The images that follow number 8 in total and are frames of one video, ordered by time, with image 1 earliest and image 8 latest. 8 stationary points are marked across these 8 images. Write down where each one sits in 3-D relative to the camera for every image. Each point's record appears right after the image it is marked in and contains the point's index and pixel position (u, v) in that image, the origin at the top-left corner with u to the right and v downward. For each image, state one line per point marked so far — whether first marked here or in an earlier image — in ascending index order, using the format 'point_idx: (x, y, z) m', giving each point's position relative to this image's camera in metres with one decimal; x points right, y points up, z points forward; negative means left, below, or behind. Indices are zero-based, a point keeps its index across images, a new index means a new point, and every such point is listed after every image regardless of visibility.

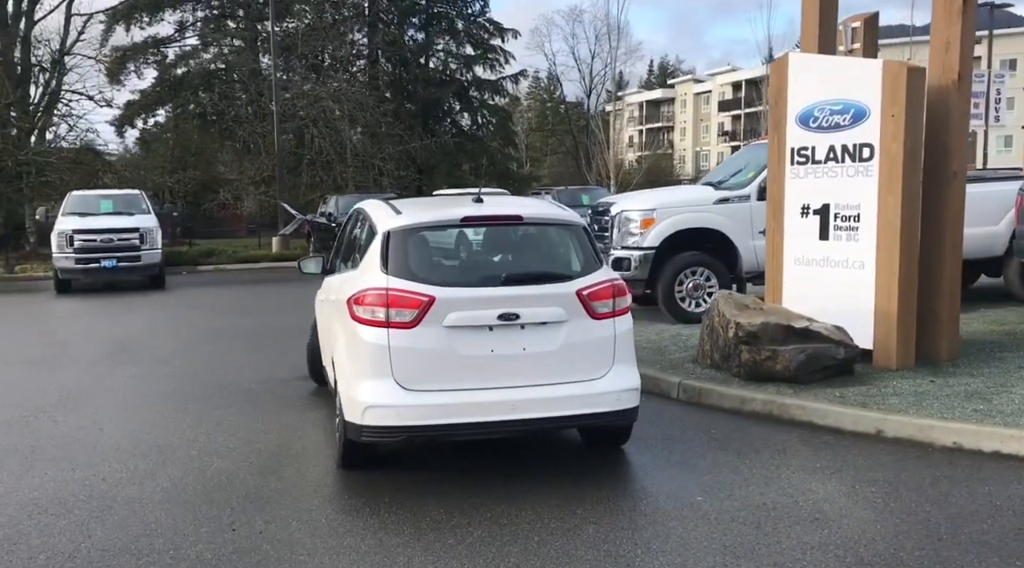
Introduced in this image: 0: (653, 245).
0: (+1.9, +0.5, +10.9) m
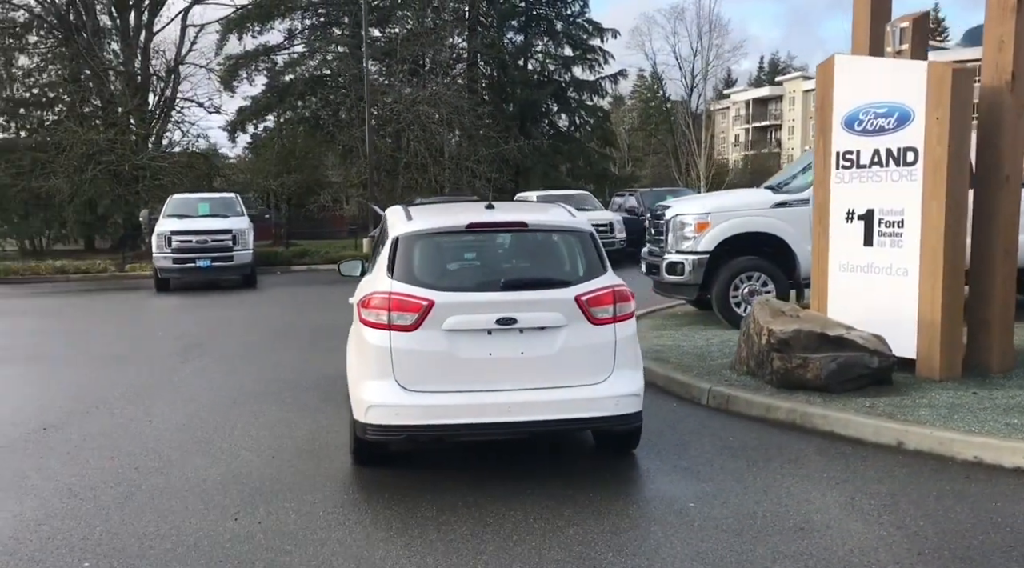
0: (+2.6, +0.5, +10.7) m
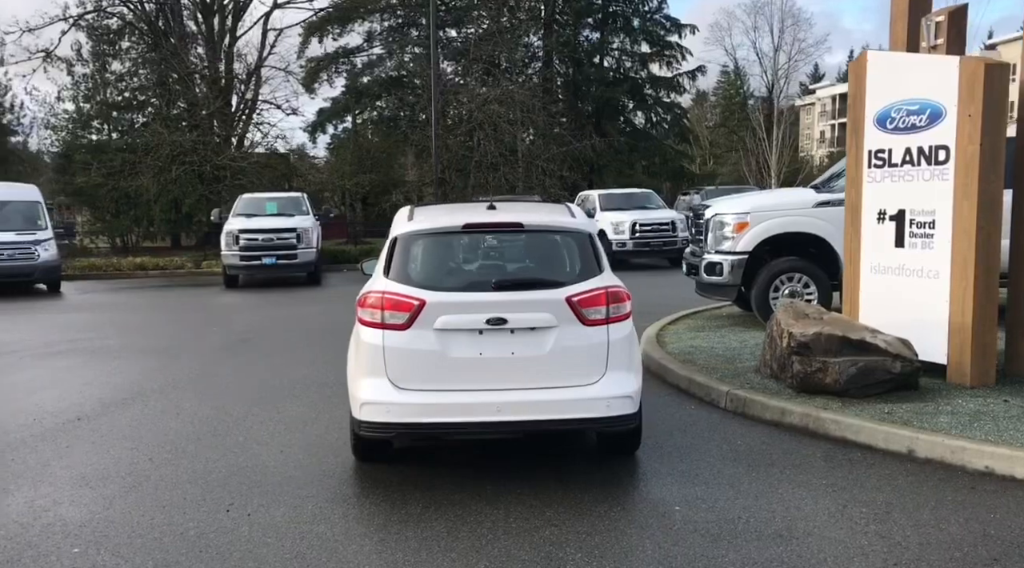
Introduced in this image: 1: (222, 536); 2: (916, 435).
0: (+3.1, +0.4, +10.6) m
1: (-1.2, -1.0, +3.3) m
2: (+2.2, -0.8, +4.5) m
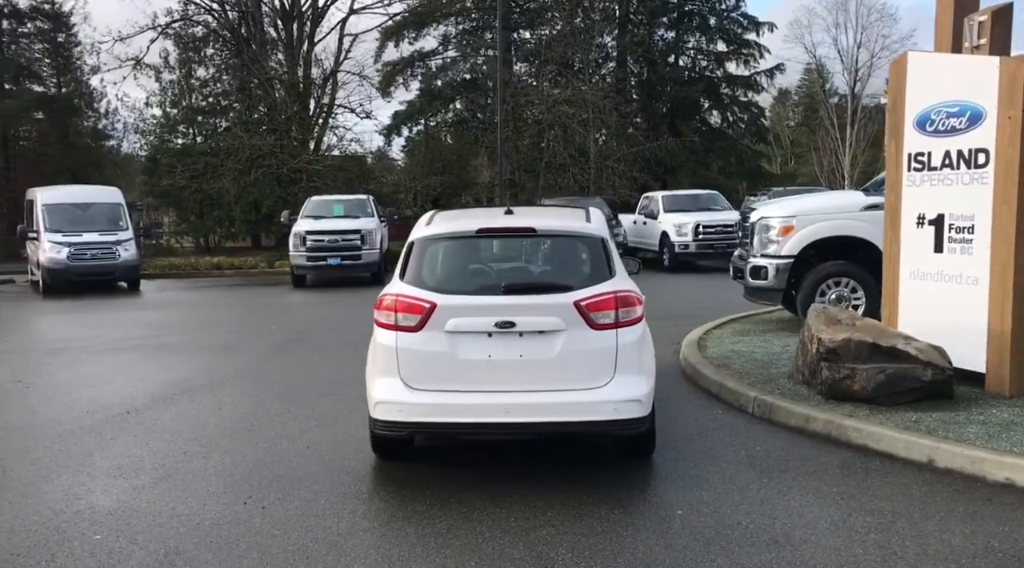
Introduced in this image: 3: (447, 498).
0: (+3.6, +0.4, +10.4) m
1: (-1.2, -1.1, +3.5) m
2: (+2.3, -0.9, +4.4) m
3: (-0.3, -1.0, +4.0) m
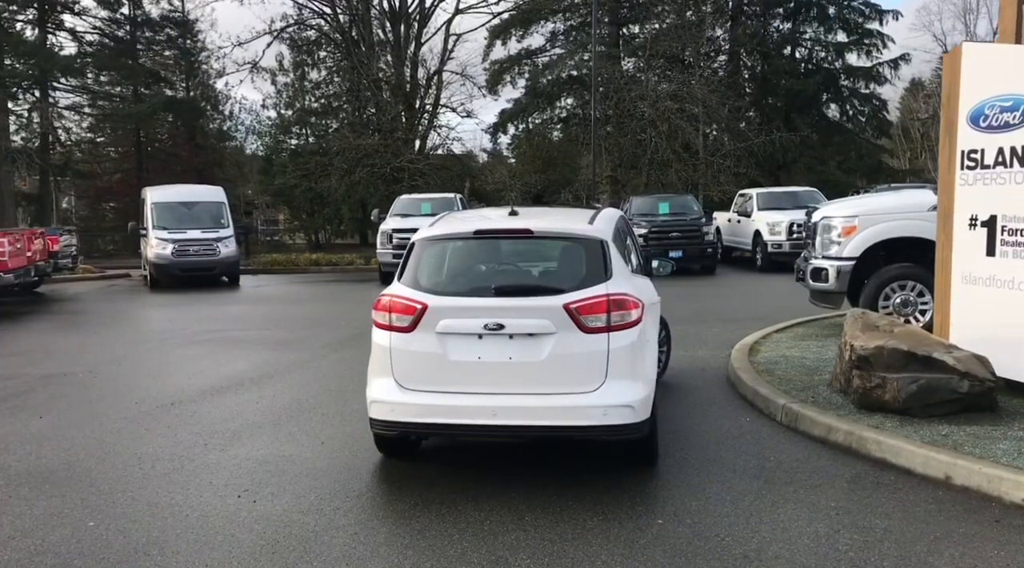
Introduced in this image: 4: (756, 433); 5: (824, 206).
0: (+4.2, +0.3, +10.0) m
1: (-1.3, -1.1, +3.6) m
2: (+2.2, -0.9, +4.1) m
3: (-0.4, -1.1, +4.0) m
4: (+1.6, -1.0, +5.5) m
5: (+4.1, +1.0, +10.7) m
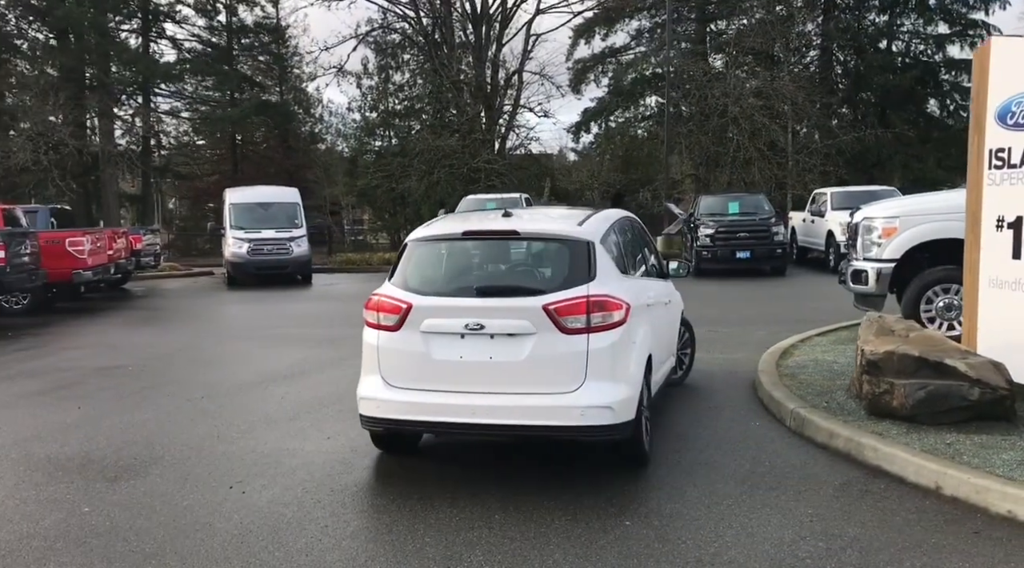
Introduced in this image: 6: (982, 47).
0: (+4.5, +0.3, +9.7) m
1: (-1.5, -1.0, +3.8) m
2: (+2.1, -0.9, +4.0) m
3: (-0.5, -1.1, +4.1) m
4: (+1.7, -1.0, +5.4) m
5: (+4.6, +1.0, +10.5) m
6: (+3.6, +1.8, +6.2) m
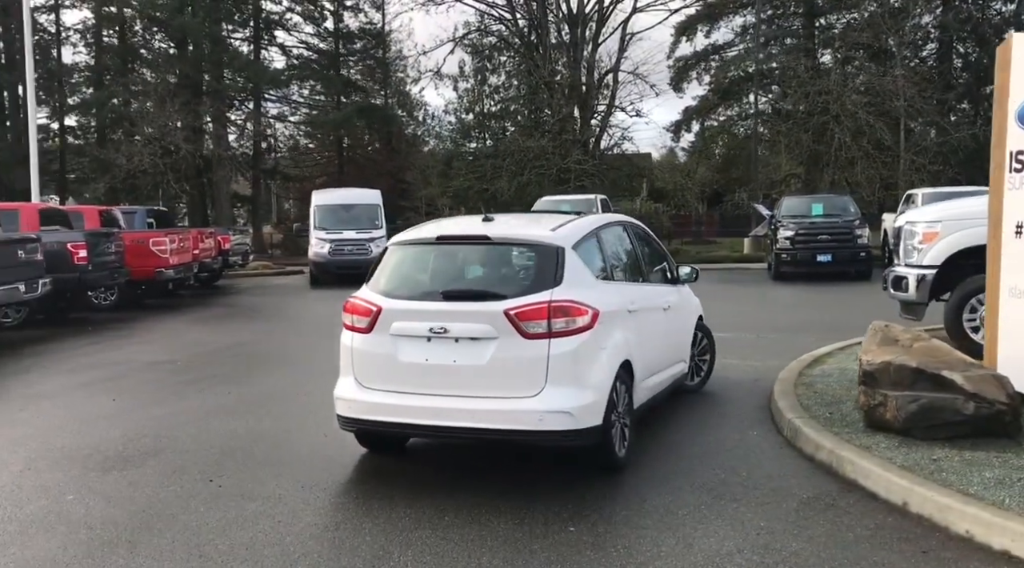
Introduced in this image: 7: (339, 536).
0: (+4.8, +0.2, +9.3) m
1: (-1.7, -1.1, +4.0) m
2: (+1.9, -1.0, +3.9) m
3: (-0.7, -1.1, +4.2) m
4: (+1.6, -1.1, +5.3) m
5: (+4.9, +0.9, +10.1) m
6: (+3.6, +1.7, +5.9) m
7: (-0.7, -1.1, +3.5) m
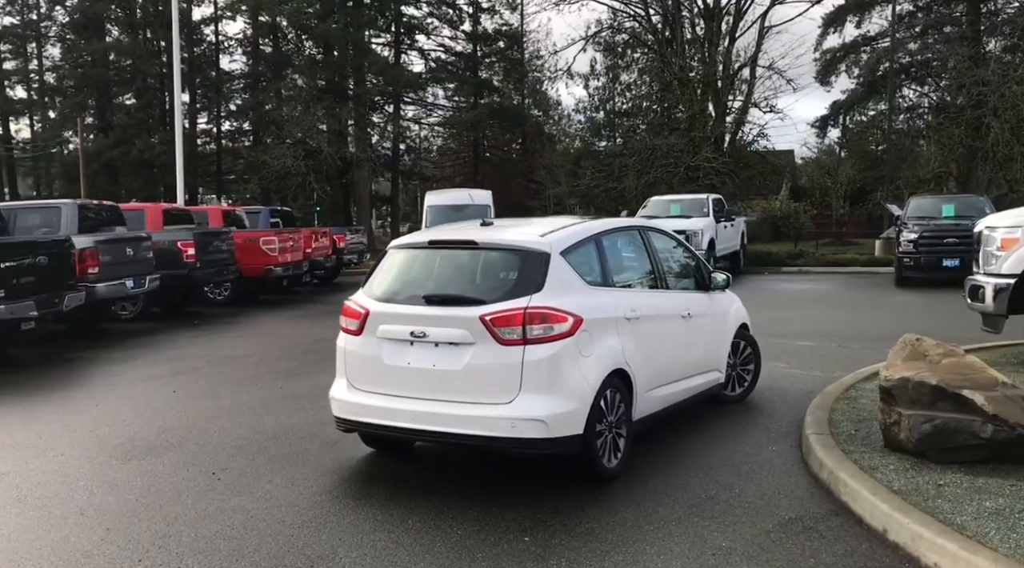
0: (+5.4, +0.1, +8.7) m
1: (-1.8, -1.1, +4.3) m
2: (+1.7, -1.0, +3.7) m
3: (-0.8, -1.1, +4.3) m
4: (+1.6, -1.1, +5.2) m
5: (+5.5, +0.8, +9.4) m
6: (+3.7, +1.6, +5.5) m
7: (-0.9, -1.1, +3.6) m
